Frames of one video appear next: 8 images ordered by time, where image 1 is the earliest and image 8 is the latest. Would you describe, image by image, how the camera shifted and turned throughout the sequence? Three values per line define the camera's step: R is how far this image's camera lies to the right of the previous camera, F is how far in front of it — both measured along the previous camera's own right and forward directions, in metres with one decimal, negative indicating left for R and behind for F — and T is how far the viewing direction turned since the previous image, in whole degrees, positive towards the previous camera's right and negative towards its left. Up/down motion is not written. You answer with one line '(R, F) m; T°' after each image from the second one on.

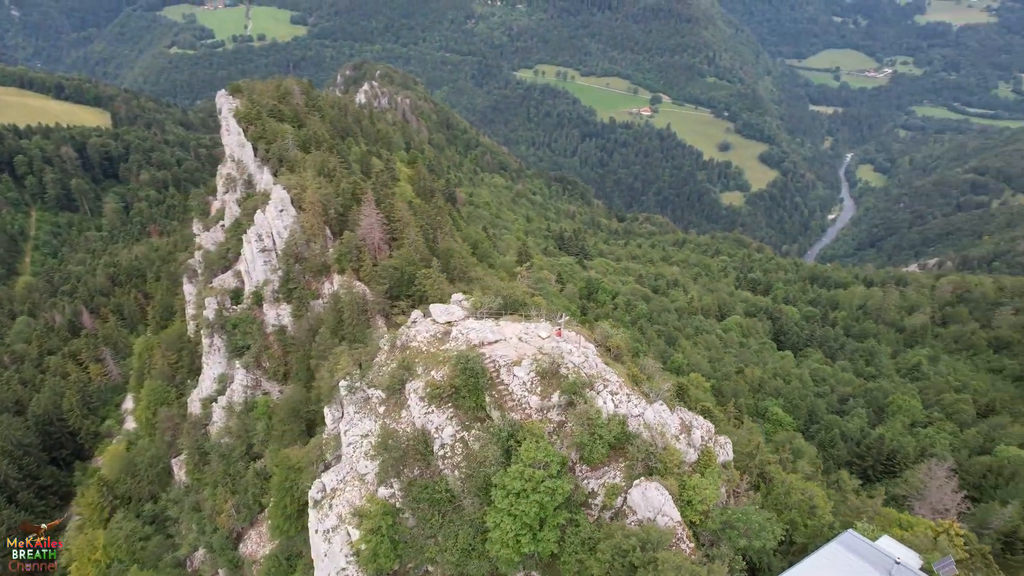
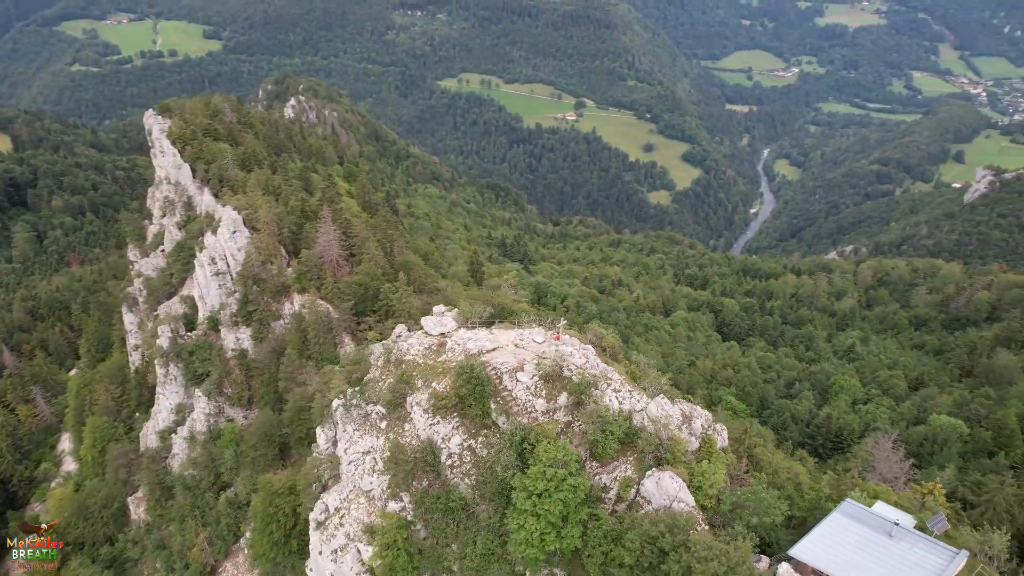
(-1.9, -0.5) m; +6°
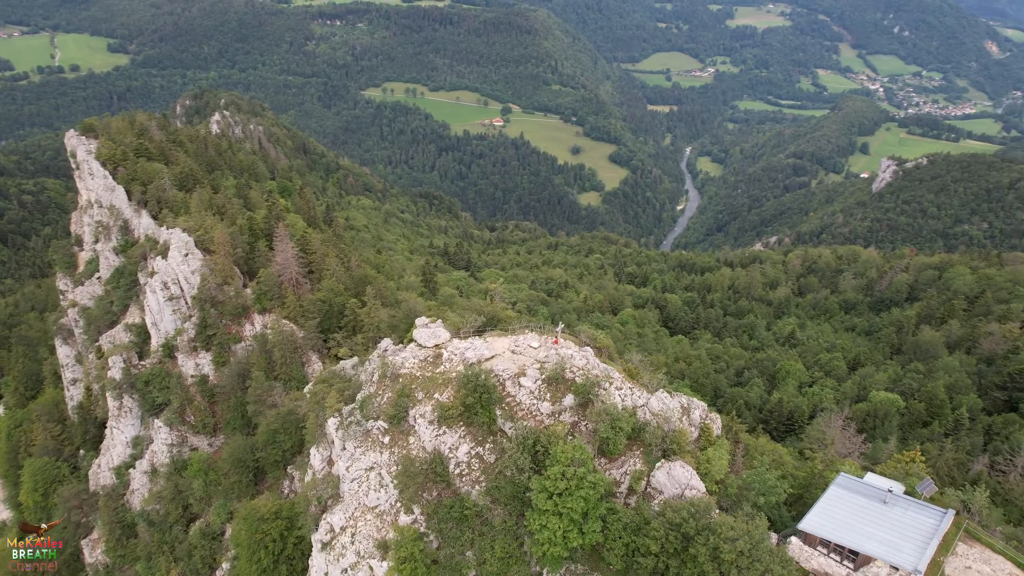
(-1.9, -0.4) m; +6°
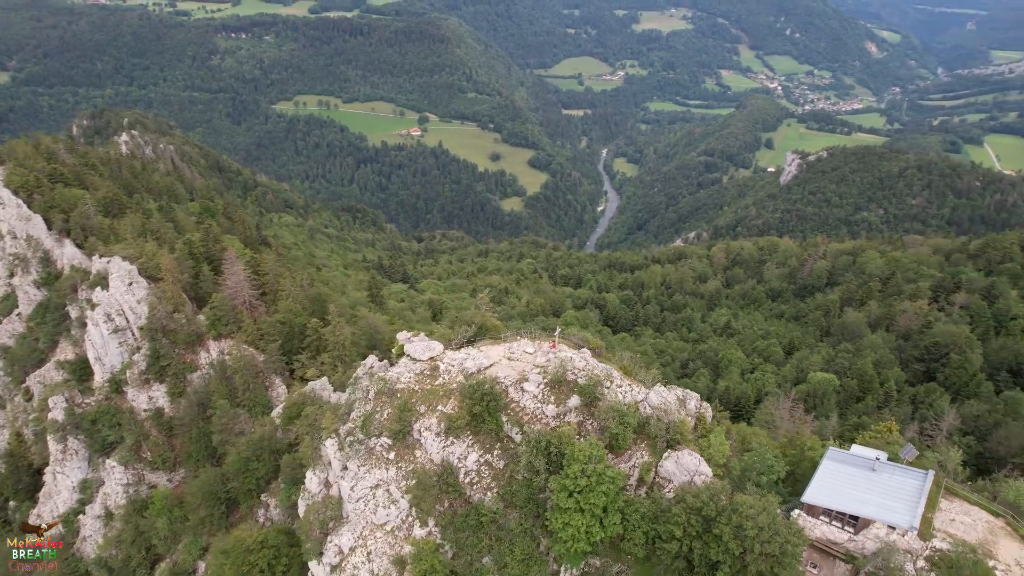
(-2.2, -0.5) m; +6°
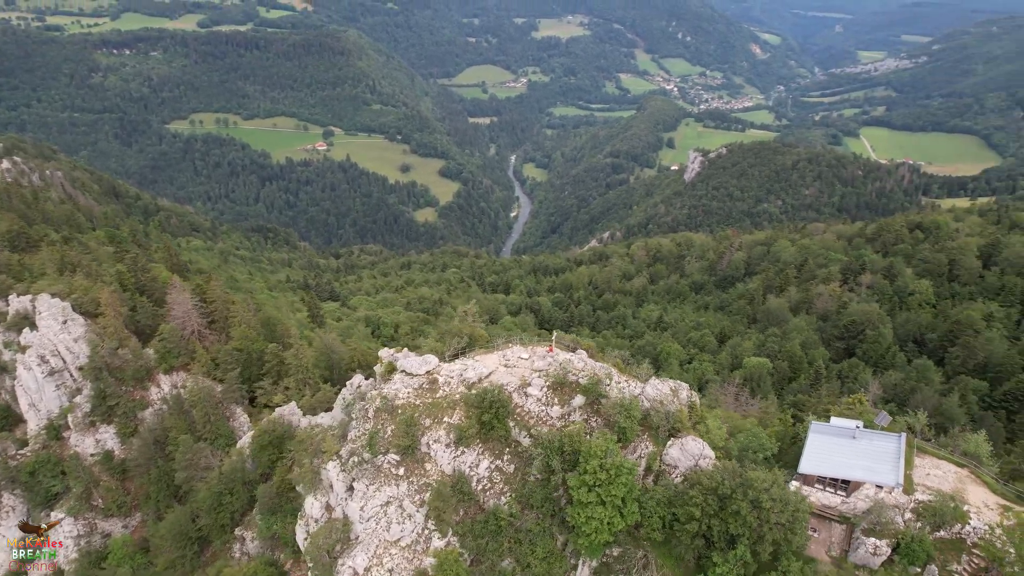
(-2.6, -0.6) m; +7°
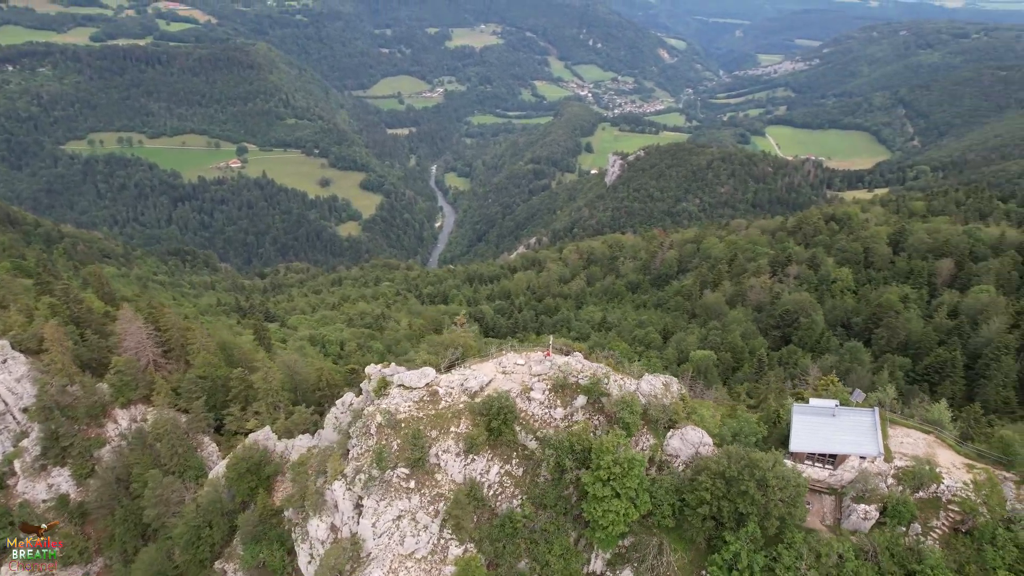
(-2.4, -0.6) m; +6°
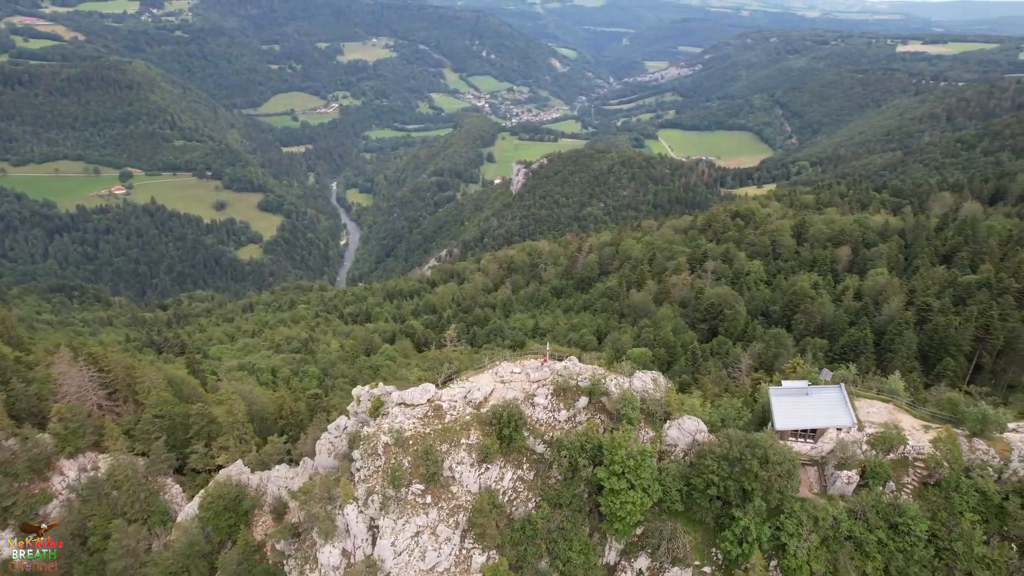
(-3.1, -0.7) m; +8°
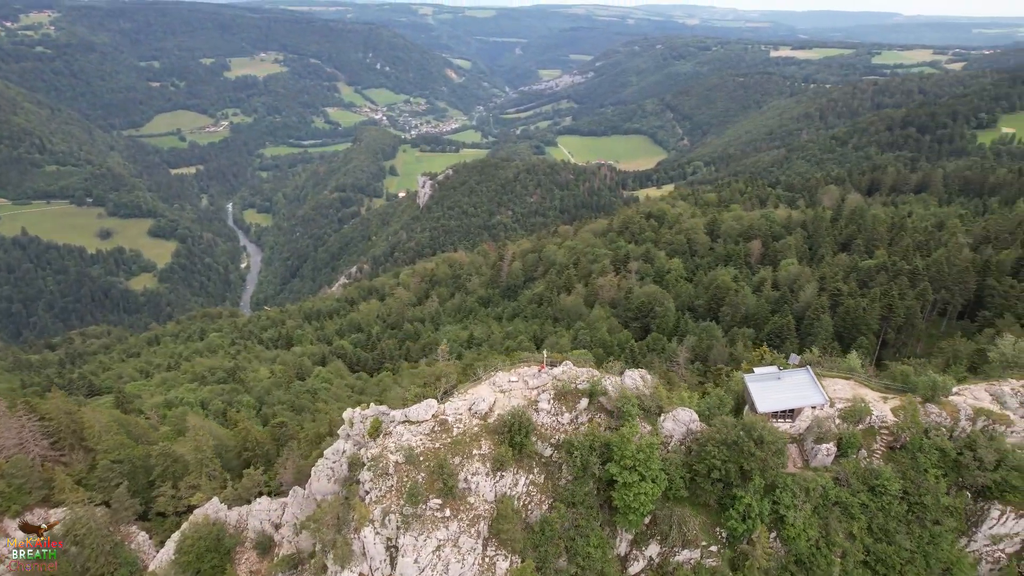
(-3.1, -0.6) m; +8°
